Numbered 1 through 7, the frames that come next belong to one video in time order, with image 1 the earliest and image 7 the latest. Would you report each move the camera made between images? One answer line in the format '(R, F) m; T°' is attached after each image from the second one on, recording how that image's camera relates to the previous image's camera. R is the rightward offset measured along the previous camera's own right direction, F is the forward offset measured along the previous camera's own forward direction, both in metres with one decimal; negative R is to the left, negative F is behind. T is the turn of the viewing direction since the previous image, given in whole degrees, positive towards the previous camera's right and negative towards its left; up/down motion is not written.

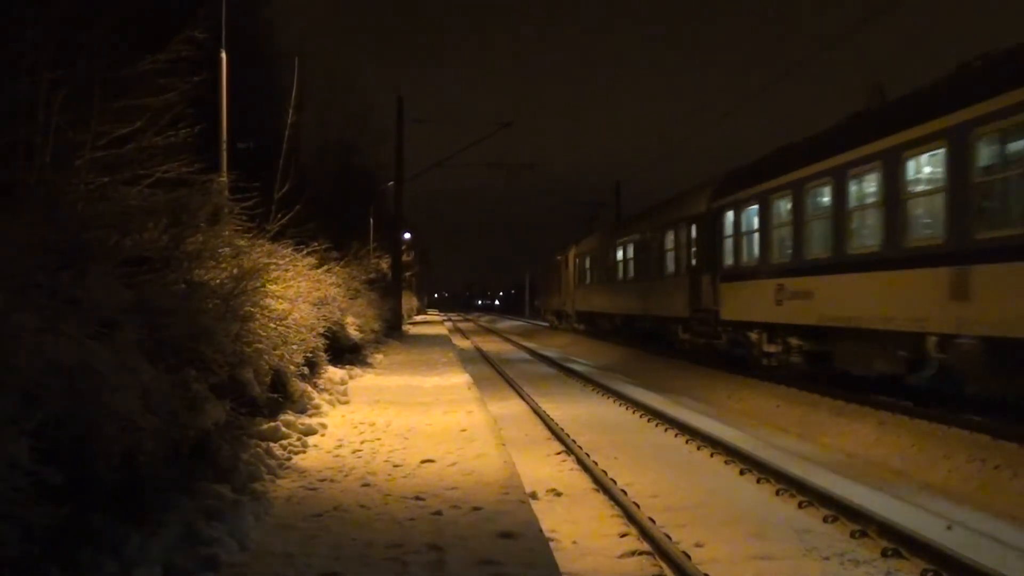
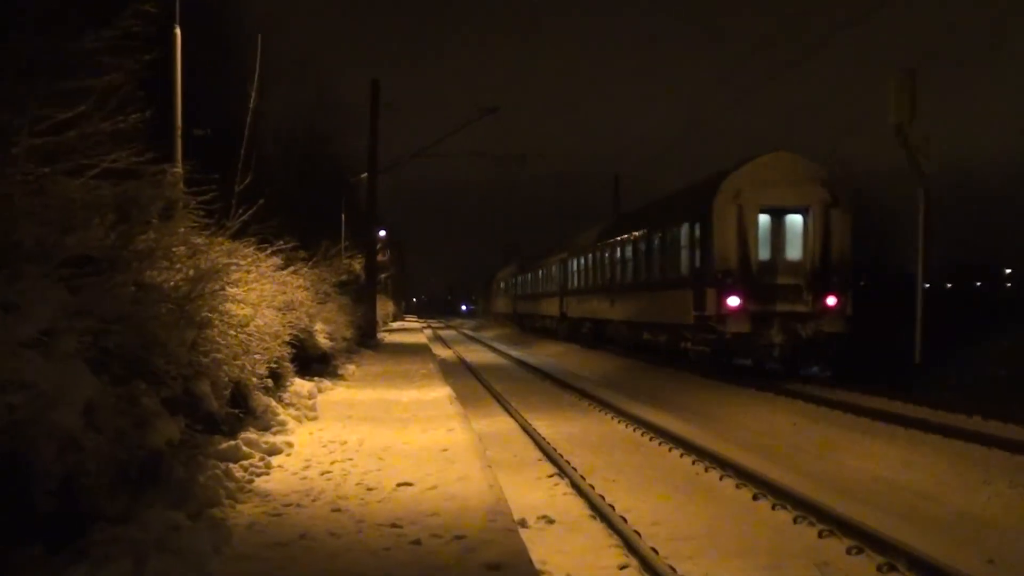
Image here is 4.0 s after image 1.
(-0.1, +1.2) m; +1°
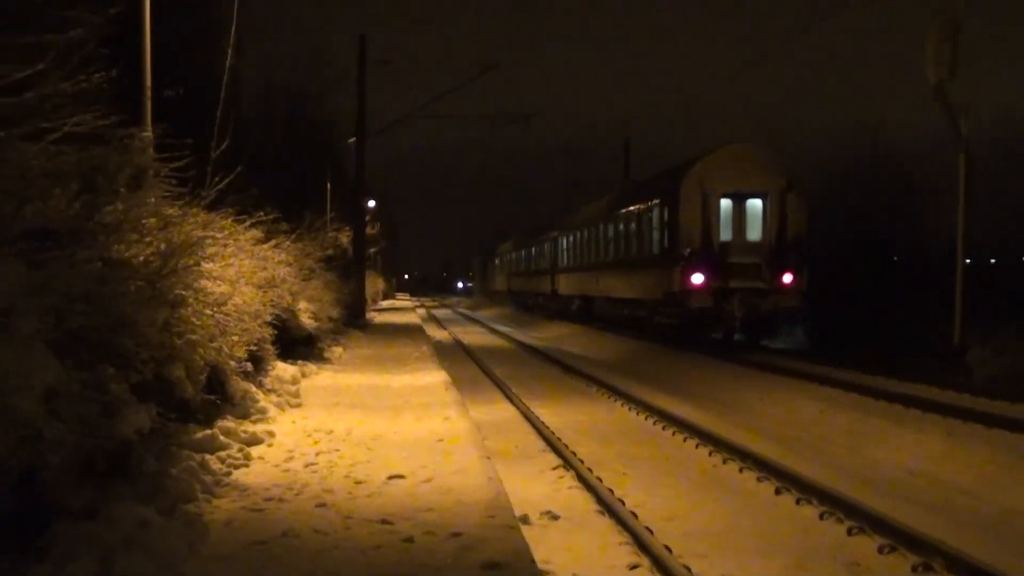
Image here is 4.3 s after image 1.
(-0.1, +0.9) m; 0°
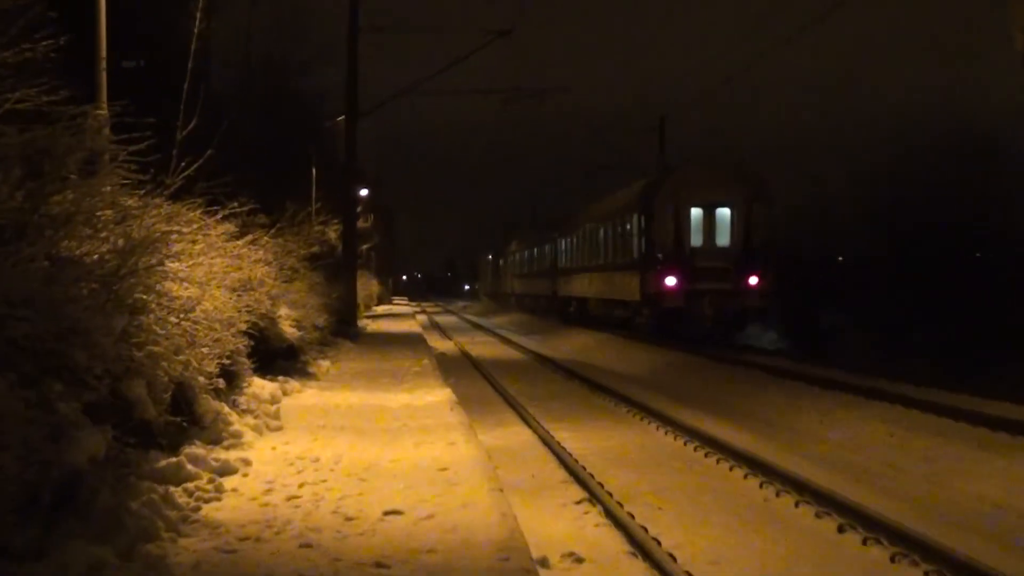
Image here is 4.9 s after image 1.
(-0.1, +1.5) m; 0°
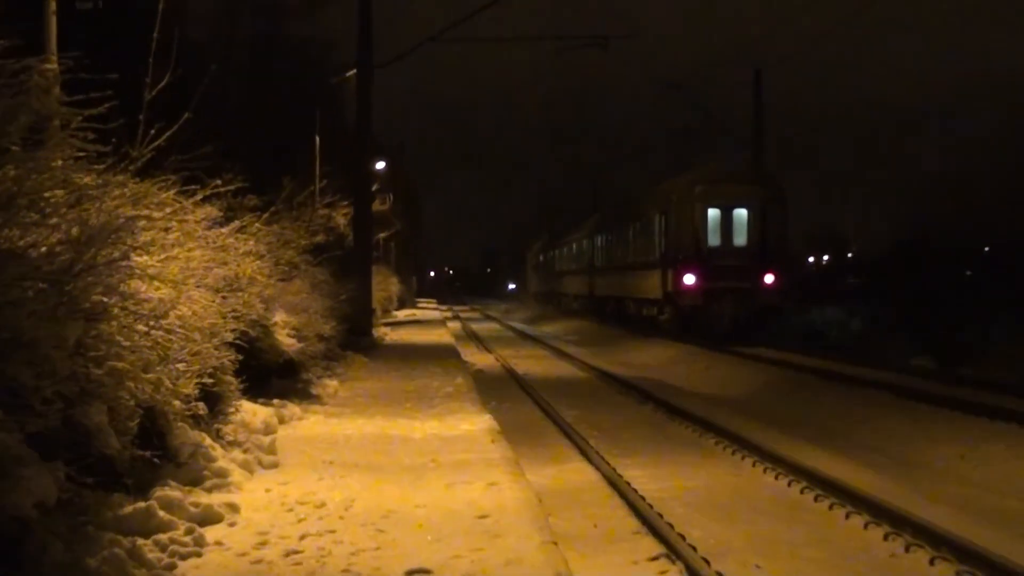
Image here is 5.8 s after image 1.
(-0.3, +1.8) m; 0°
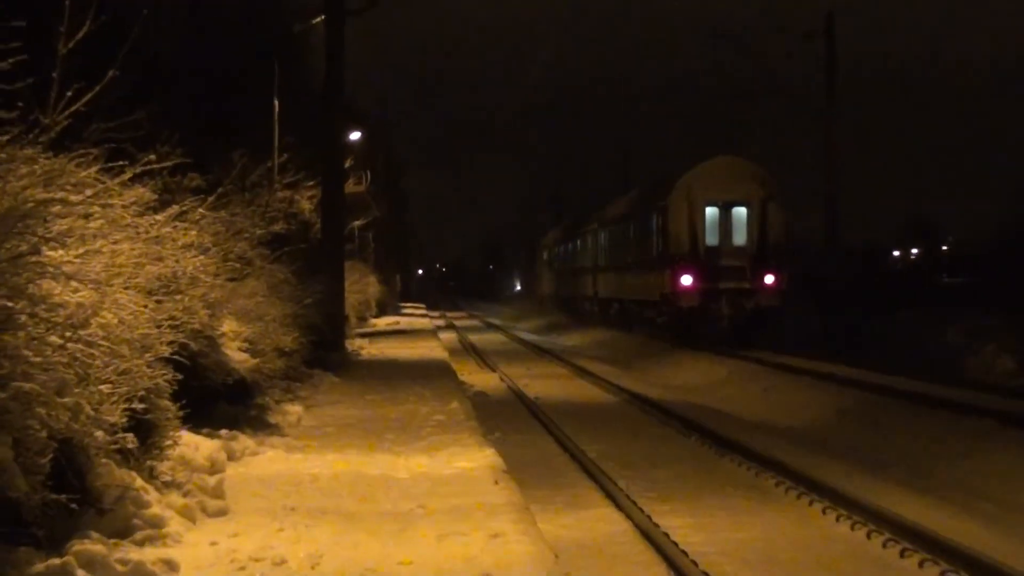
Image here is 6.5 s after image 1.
(-0.1, +1.4) m; 0°
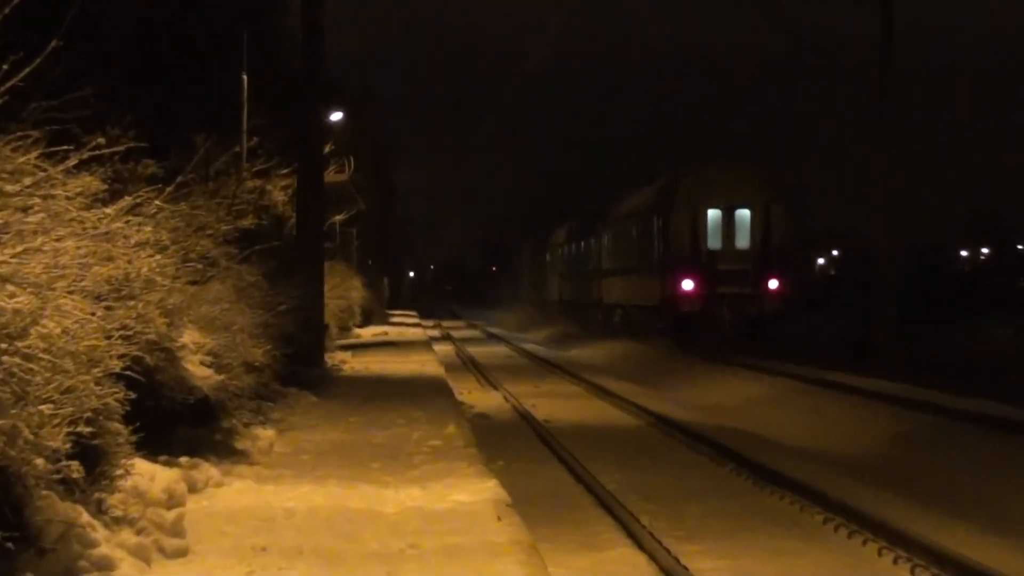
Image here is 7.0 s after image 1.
(0.0, +0.8) m; 0°
